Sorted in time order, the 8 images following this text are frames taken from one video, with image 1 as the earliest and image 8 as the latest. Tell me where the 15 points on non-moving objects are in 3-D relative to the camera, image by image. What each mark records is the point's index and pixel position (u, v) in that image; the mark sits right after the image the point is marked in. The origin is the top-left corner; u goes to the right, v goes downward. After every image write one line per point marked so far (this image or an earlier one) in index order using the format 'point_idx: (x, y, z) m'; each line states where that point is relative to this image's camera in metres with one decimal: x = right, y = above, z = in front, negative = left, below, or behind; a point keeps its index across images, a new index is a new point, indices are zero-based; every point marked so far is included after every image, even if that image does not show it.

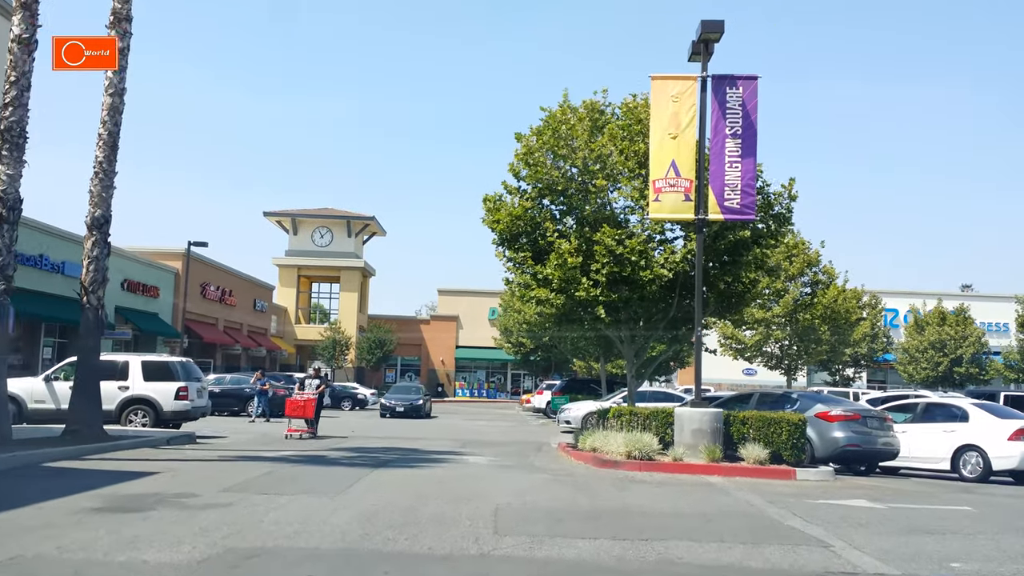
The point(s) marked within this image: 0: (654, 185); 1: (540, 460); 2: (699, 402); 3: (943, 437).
0: (+2.6, +1.9, +16.6) m
1: (+0.6, -3.4, +17.6) m
2: (+3.4, -2.0, +16.2) m
3: (+8.2, -2.8, +17.0) m
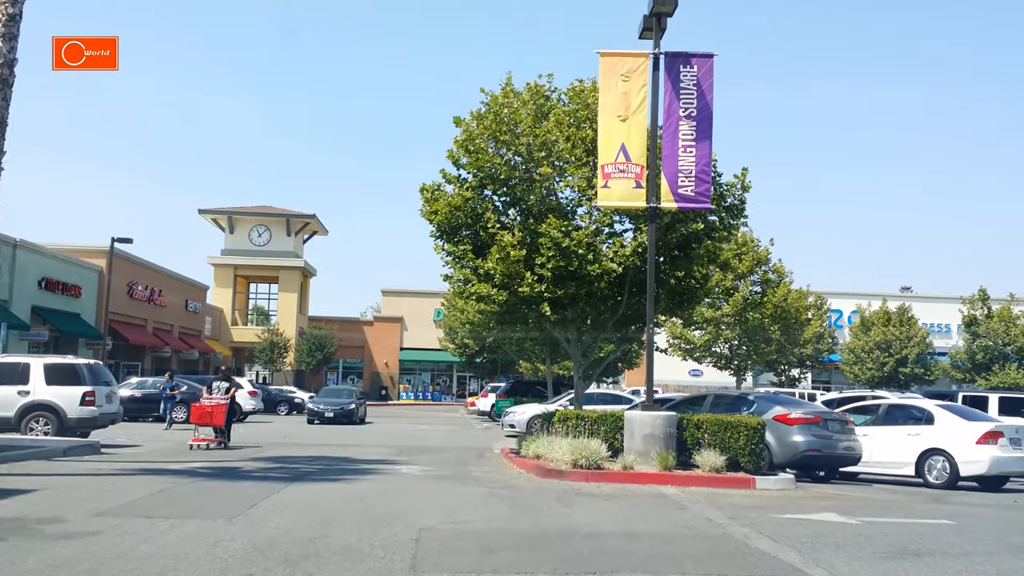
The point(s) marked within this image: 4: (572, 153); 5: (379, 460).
0: (+1.5, +2.0, +15.4) m
1: (-0.6, -3.3, +16.2) m
2: (+2.3, -1.9, +14.9) m
3: (+7.1, -2.7, +16.1) m
4: (+1.3, +2.9, +19.3) m
5: (-2.8, -3.6, +18.9) m
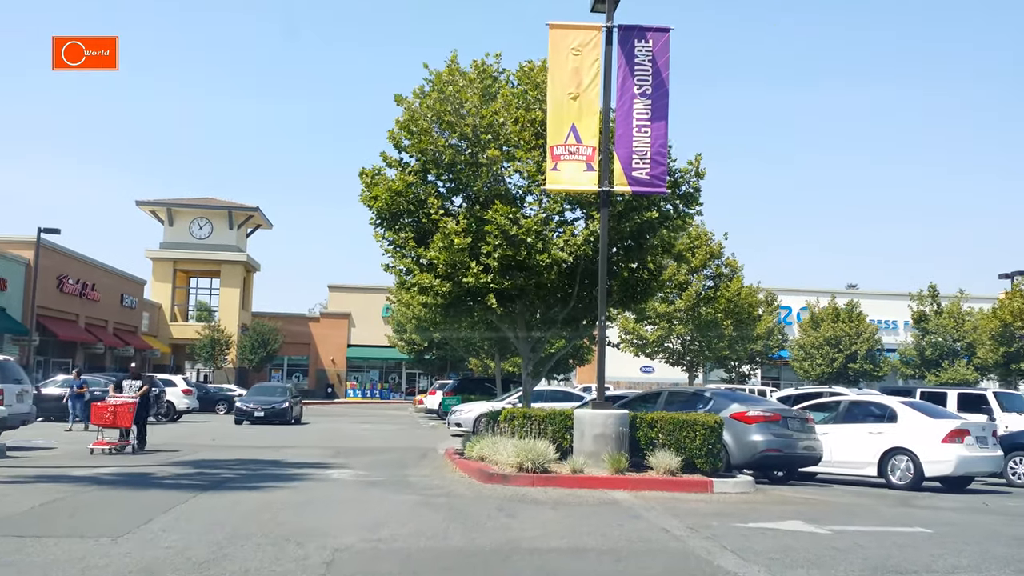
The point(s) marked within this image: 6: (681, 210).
0: (+0.6, +2.2, +14.3) m
1: (-1.5, -3.1, +15.1) m
2: (+1.4, -1.8, +13.9) m
3: (+6.1, -2.6, +15.3) m
4: (+0.2, +3.1, +18.3) m
5: (-3.9, -3.4, +17.6) m
6: (+3.6, +1.6, +19.3) m
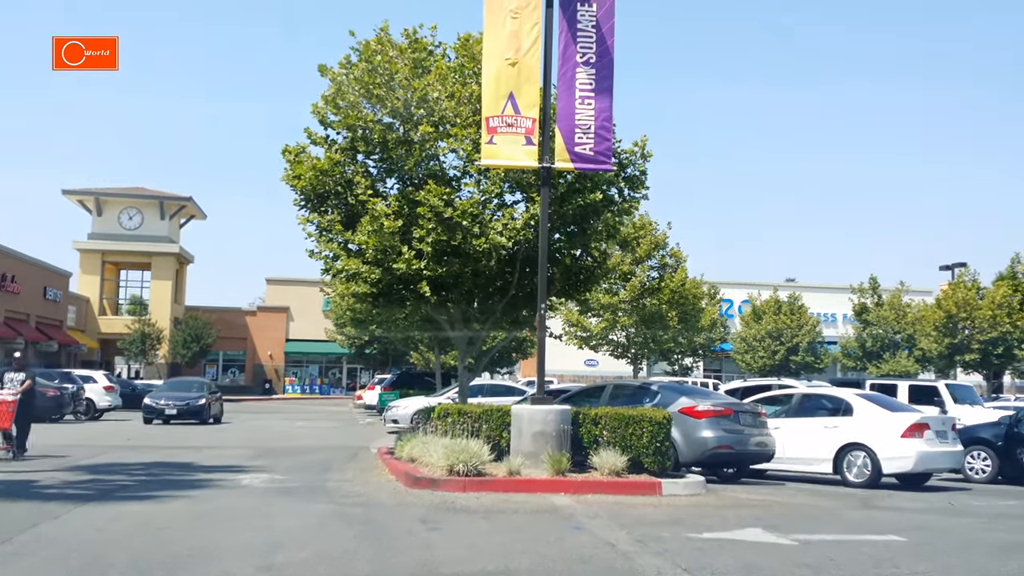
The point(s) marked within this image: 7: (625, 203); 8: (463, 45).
0: (-0.4, +2.4, +13.1) m
1: (-2.6, -2.9, +13.7) m
2: (+0.4, -1.5, +12.8) m
3: (+5.0, -2.4, +14.5) m
4: (-1.1, +3.3, +17.0) m
5: (-5.1, -3.2, +16.2) m
6: (+2.3, +1.9, +18.2) m
7: (+2.3, +1.7, +18.2) m
8: (-1.0, +4.8, +17.8) m
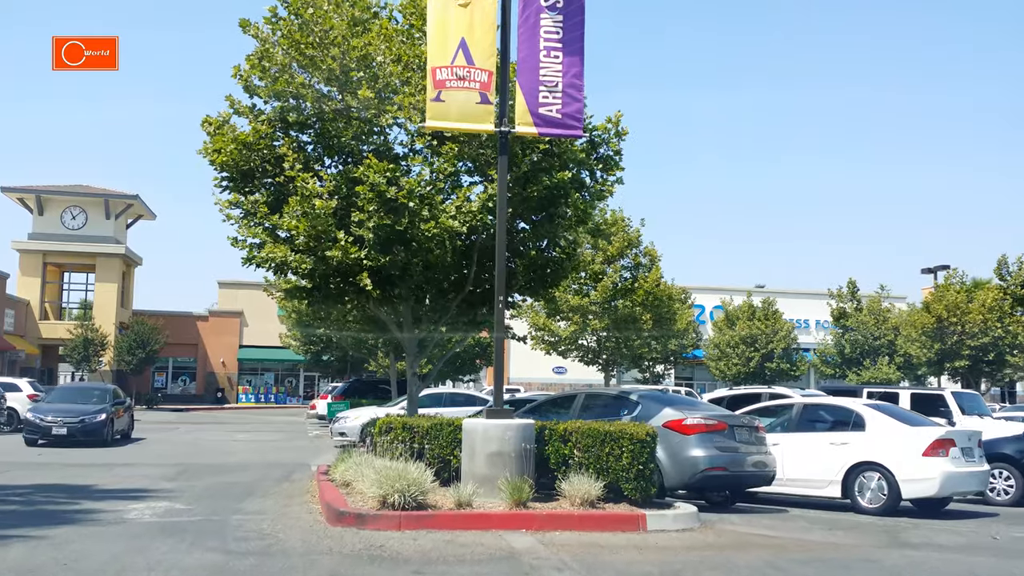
0: (-0.9, +2.5, +10.8) m
1: (-3.2, -2.7, +11.3) m
2: (-0.2, -1.4, +10.5) m
3: (+4.4, -2.2, +12.4) m
4: (-1.8, +3.4, +14.7) m
5: (-5.8, -3.1, +13.7) m
6: (+1.5, +2.0, +16.1) m
7: (+1.5, +1.8, +16.0) m
8: (-1.7, +4.9, +15.5) m
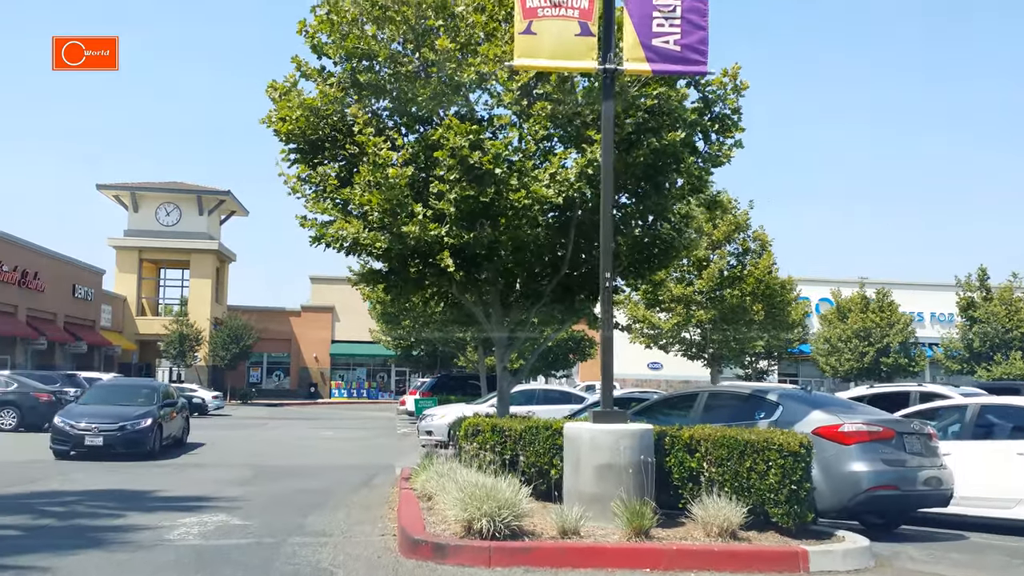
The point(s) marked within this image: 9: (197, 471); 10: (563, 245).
0: (+0.1, +2.8, +8.9) m
1: (-2.0, -2.5, +9.6) m
2: (+0.9, -1.2, +8.5) m
3: (+5.6, -2.0, +9.9) m
4: (-0.3, +3.7, +12.8) m
5: (-4.4, -2.8, +12.2) m
6: (+3.1, +2.3, +13.8) m
7: (+3.1, +2.1, +13.8) m
8: (-0.2, +5.2, +13.6) m
9: (-5.7, -3.3, +16.1) m
10: (+0.8, +0.7, +13.6) m
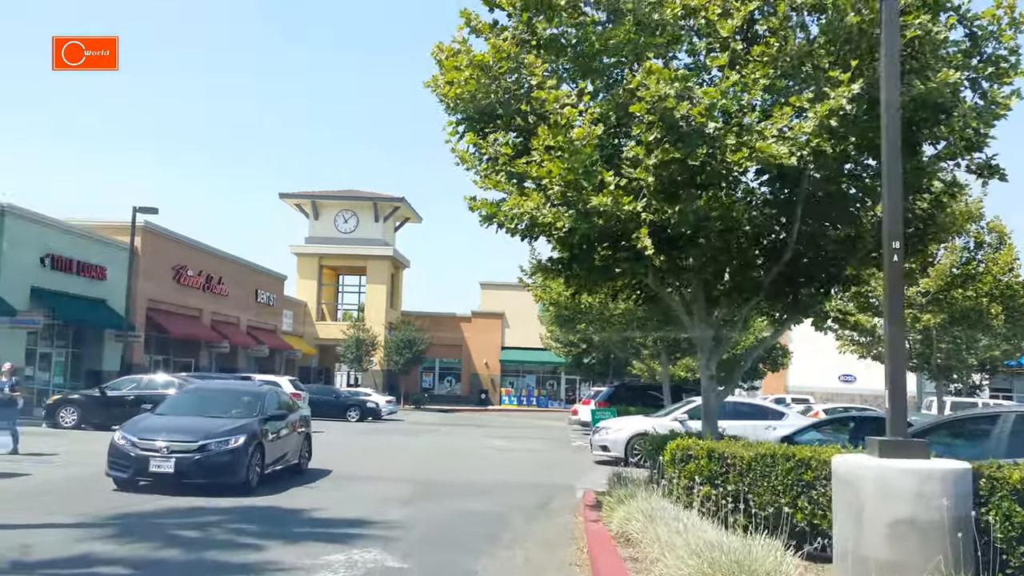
0: (+1.8, +2.9, +6.4) m
1: (-0.1, -2.4, +7.5) m
2: (+2.5, -1.0, +5.9) m
3: (+7.4, -1.8, +6.4) m
4: (+2.1, +3.8, +10.4) m
5: (-1.9, -2.7, +10.5) m
6: (+5.7, +2.4, +10.8) m
7: (+5.7, +2.2, +10.7) m
8: (+2.4, +5.3, +11.1) m
9: (-2.5, -3.2, +14.5) m
10: (+3.3, +0.8, +11.0) m
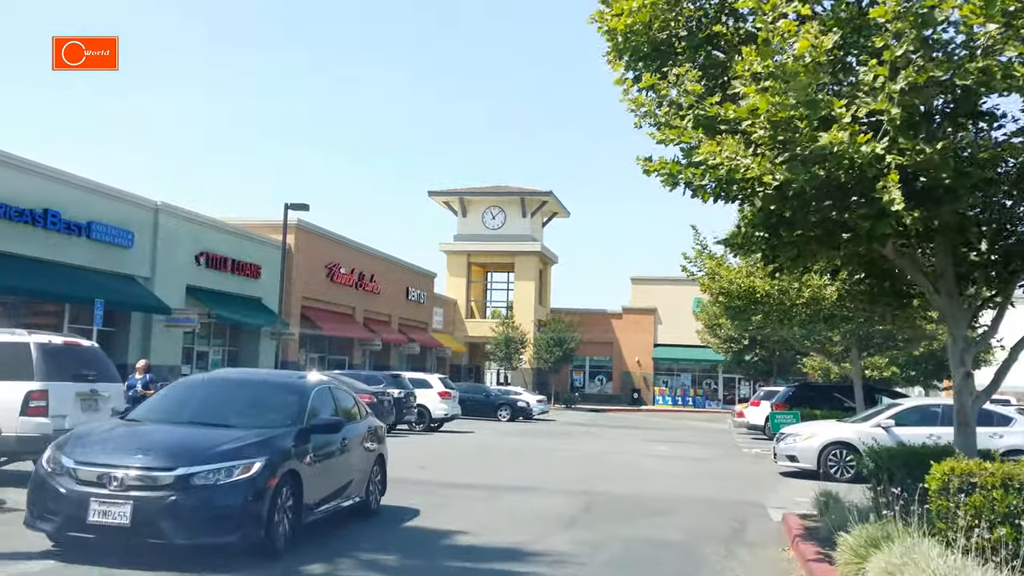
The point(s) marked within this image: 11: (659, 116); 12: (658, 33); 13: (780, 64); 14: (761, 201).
0: (+2.9, +3.2, +4.0) m
1: (+1.2, -2.1, +5.4) m
2: (+3.6, -0.7, +3.4) m
3: (+8.4, -1.4, +3.1) m
4: (+3.8, +4.1, +7.9) m
5: (-0.1, -2.5, +8.7) m
6: (+7.4, +2.7, +7.7) m
7: (+7.4, +2.6, +7.6) m
8: (+4.1, +5.6, +8.6) m
9: (0.0, -3.0, +12.7) m
10: (+5.1, +1.1, +8.2) m
11: (+1.4, +1.8, +9.2) m
12: (+1.4, +2.5, +9.0) m
13: (+2.2, +1.9, +7.6) m
14: (+2.3, +0.8, +8.4) m
